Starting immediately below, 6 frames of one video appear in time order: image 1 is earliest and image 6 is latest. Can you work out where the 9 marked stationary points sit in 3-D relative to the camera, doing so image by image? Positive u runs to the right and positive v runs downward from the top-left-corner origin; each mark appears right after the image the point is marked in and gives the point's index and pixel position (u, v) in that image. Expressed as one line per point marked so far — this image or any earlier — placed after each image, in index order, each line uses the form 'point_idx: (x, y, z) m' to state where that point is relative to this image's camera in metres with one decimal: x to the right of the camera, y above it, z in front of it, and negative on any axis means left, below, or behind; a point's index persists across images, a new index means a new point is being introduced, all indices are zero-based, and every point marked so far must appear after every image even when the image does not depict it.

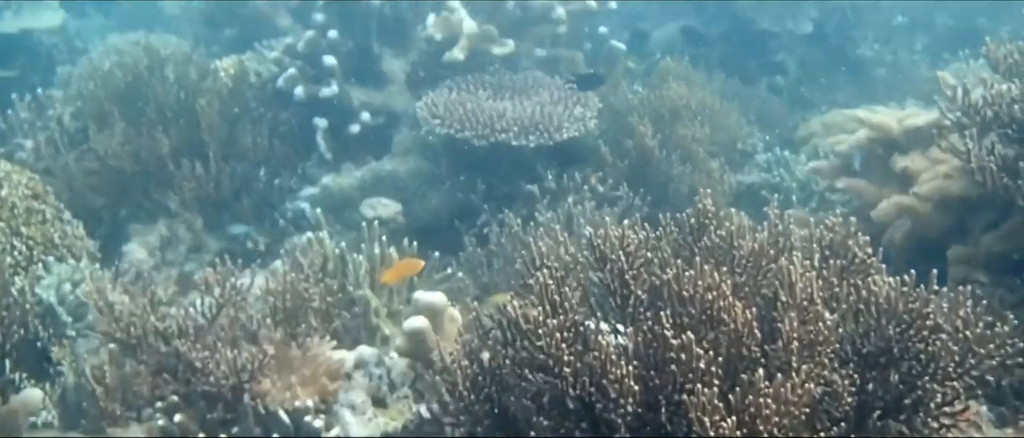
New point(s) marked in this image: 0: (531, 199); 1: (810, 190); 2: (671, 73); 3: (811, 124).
0: (+0.1, +0.1, +6.3) m
1: (+2.0, +0.2, +6.7) m
2: (+1.2, +1.1, +7.5) m
3: (+2.3, +0.7, +7.8) m
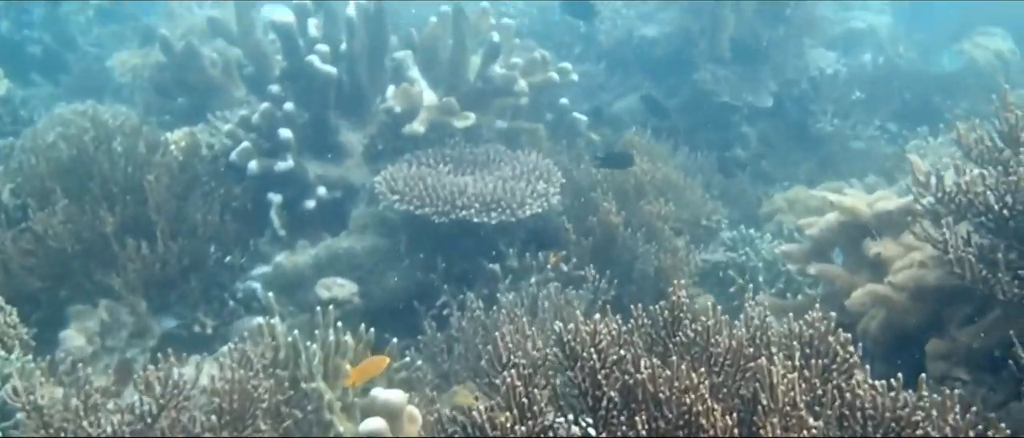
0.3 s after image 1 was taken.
0: (-0.1, -0.4, +6.1) m
1: (+1.7, -0.3, +6.6) m
2: (+0.9, +0.5, +7.4) m
3: (+2.0, +0.2, +7.8) m
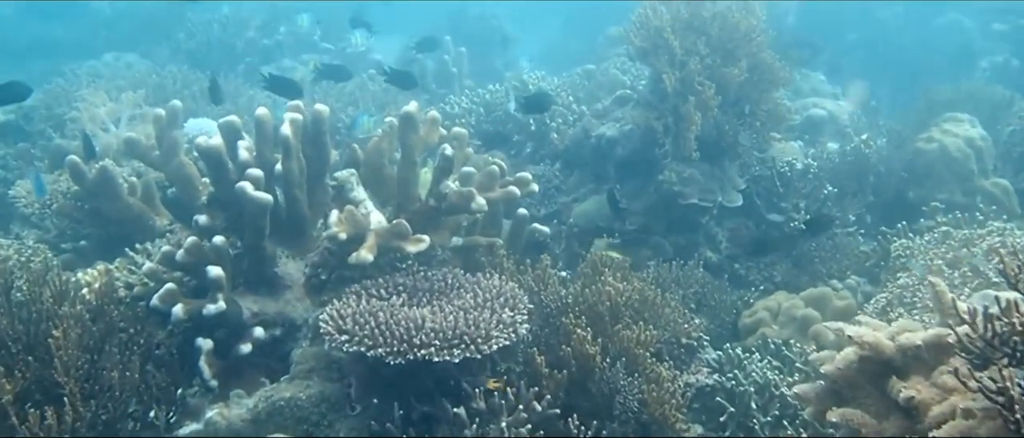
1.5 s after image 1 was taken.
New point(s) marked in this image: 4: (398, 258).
0: (-0.3, -1.1, +5.4) m
1: (+1.5, -1.1, +6.0) m
2: (+0.6, -0.3, +6.8) m
3: (+1.7, -0.7, +7.2) m
4: (-0.7, -0.2, +6.3) m
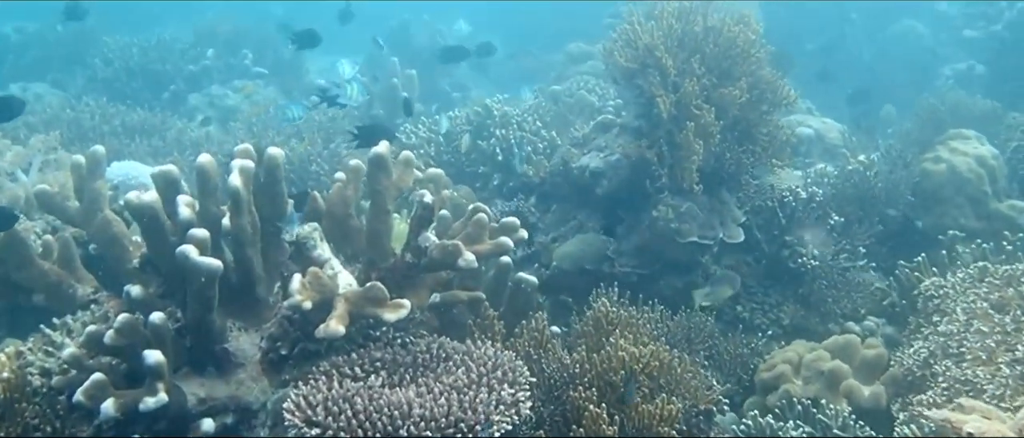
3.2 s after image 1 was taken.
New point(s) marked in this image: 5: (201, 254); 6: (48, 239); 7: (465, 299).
0: (-0.2, -1.4, +4.4) m
1: (+1.6, -1.3, +5.1) m
2: (+0.6, -0.6, +5.9) m
3: (+1.7, -0.9, +6.4) m
4: (-0.7, -0.6, +5.3) m
5: (-1.5, -0.2, +4.9) m
6: (-2.7, -0.1, +5.9) m
7: (-0.3, -0.5, +5.7) m
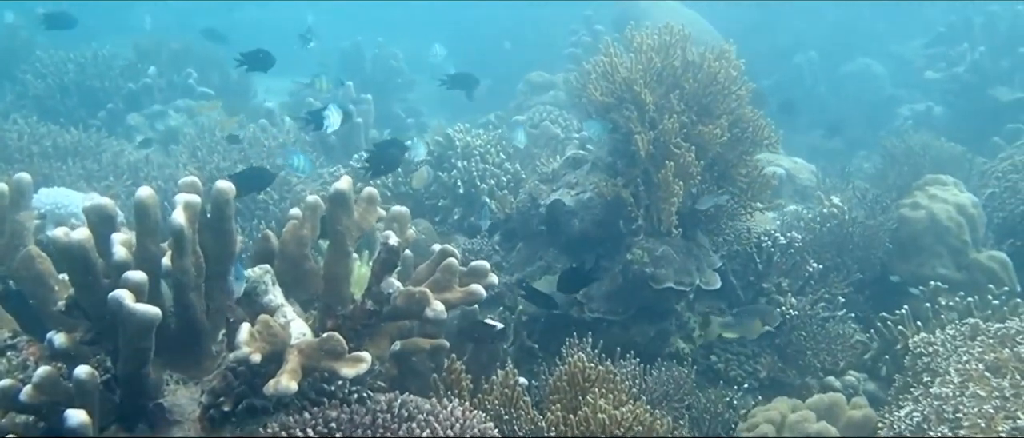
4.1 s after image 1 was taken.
0: (-0.3, -1.6, +3.9) m
1: (+1.4, -1.6, +4.7) m
2: (+0.4, -0.9, +5.5) m
3: (+1.4, -1.2, +6.0) m
4: (-0.9, -0.8, +4.8) m
5: (-1.6, -0.4, +4.3) m
6: (-2.9, -0.3, +5.2) m
7: (-0.4, -0.7, +5.2) m
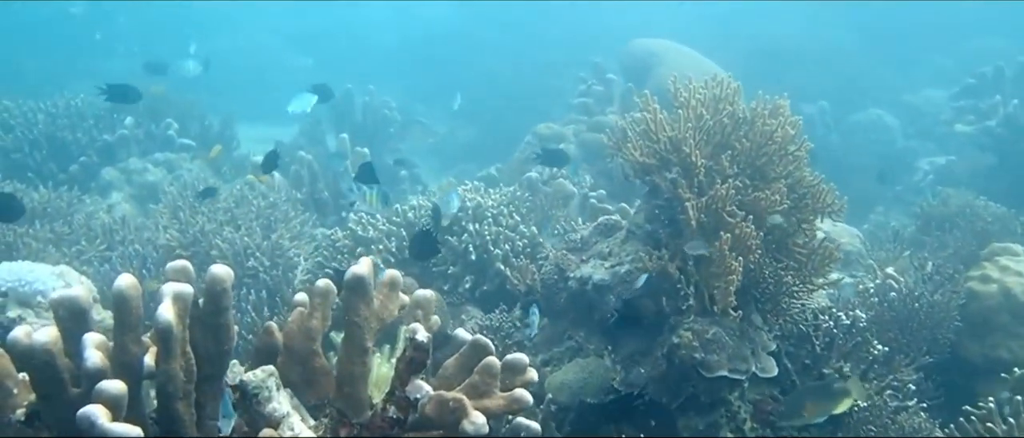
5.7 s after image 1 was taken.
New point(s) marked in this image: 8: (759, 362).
0: (-0.1, -1.9, +3.0) m
1: (+1.6, -1.9, +3.9) m
2: (+0.6, -1.3, +4.6) m
3: (+1.6, -1.6, +5.1) m
4: (-0.7, -1.1, +3.9) m
5: (-1.4, -0.7, +3.5) m
6: (-2.7, -0.7, +4.4) m
7: (-0.2, -1.1, +4.4) m
8: (+1.5, -0.8, +5.7) m
